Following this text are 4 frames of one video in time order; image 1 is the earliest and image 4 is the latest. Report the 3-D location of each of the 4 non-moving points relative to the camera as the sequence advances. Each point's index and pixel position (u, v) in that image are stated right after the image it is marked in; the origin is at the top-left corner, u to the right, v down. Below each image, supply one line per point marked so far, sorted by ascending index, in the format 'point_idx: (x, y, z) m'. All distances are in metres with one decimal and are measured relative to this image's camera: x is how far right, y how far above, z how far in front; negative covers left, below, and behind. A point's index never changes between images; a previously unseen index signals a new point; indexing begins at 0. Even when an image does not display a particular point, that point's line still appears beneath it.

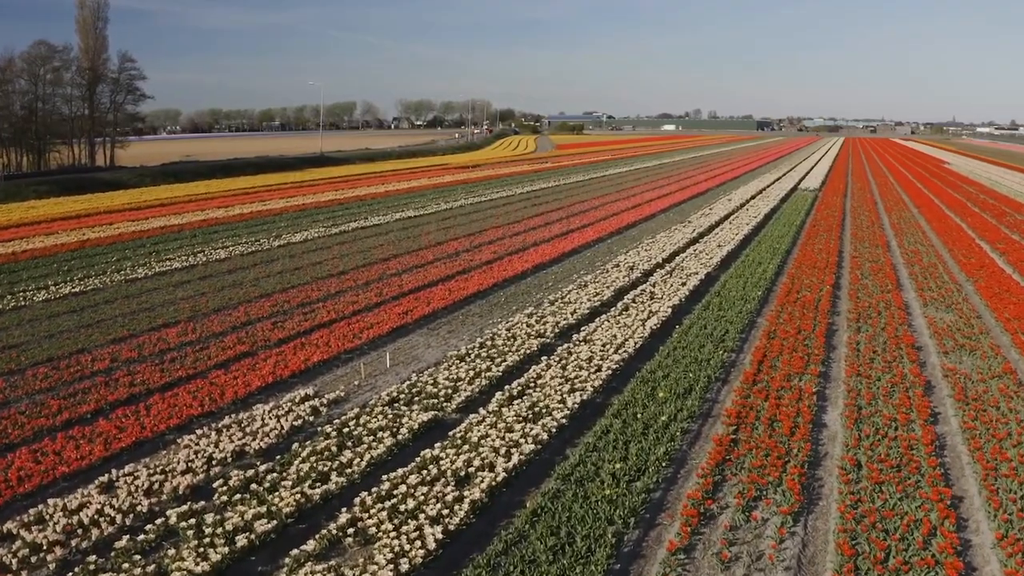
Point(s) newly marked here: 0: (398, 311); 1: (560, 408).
0: (-2.2, -0.4, +13.4) m
1: (+0.6, -1.5, +9.0) m
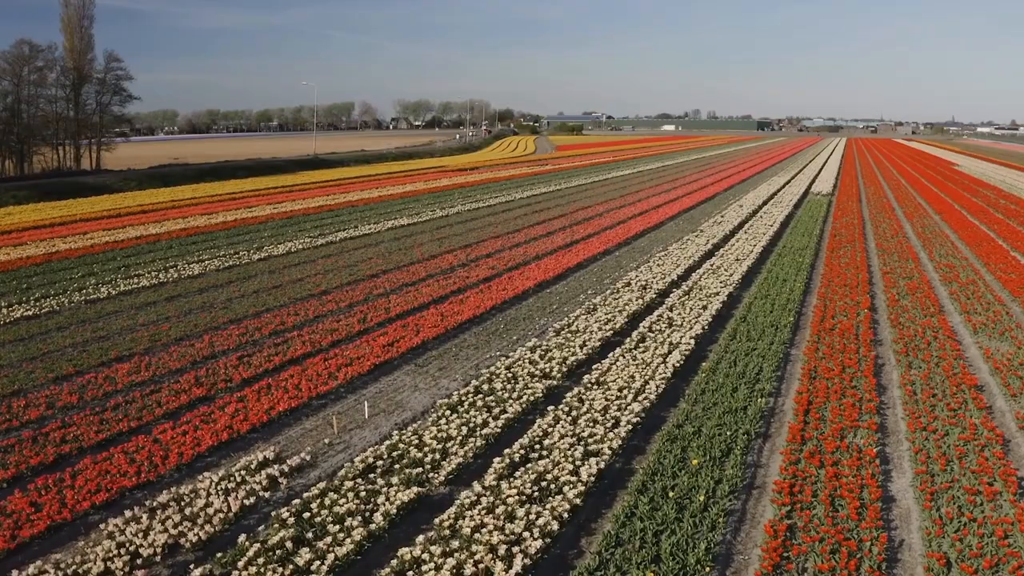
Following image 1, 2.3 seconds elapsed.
0: (-2.1, -0.9, +11.7) m
1: (+0.6, -2.0, +7.3) m
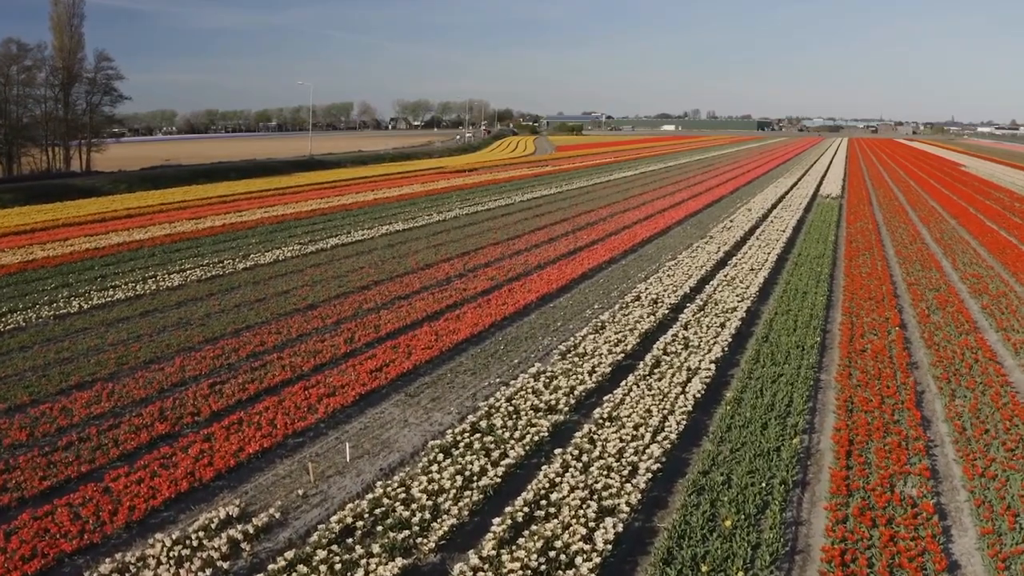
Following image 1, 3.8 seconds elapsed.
0: (-2.1, -1.2, +10.6) m
1: (+0.6, -2.3, +6.2) m
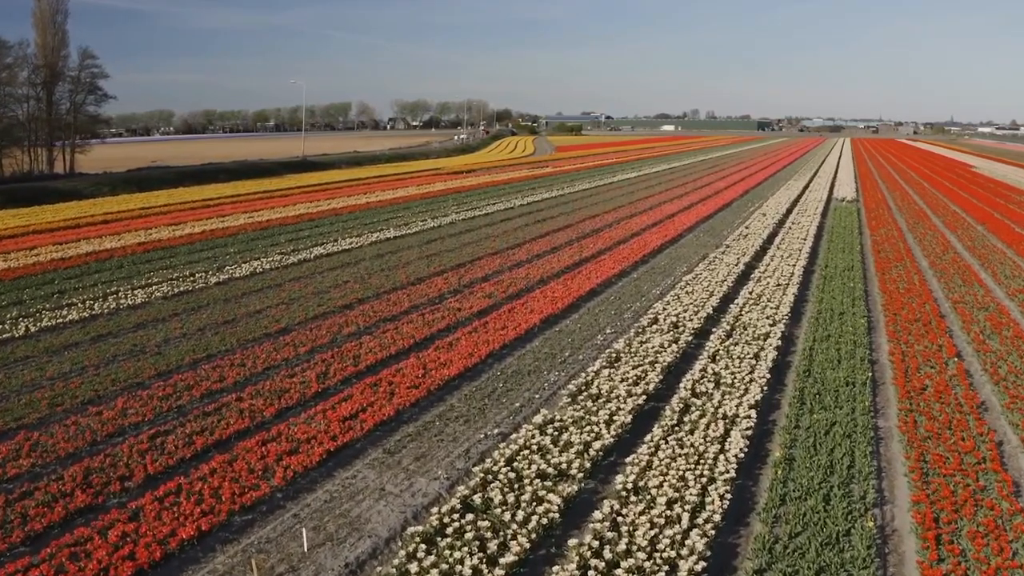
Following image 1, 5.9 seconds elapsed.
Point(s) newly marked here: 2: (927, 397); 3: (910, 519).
0: (-2.1, -1.6, +8.9) m
1: (+0.7, -2.7, +4.5) m
2: (+5.7, -1.5, +9.7) m
3: (+3.9, -2.2, +6.9) m
